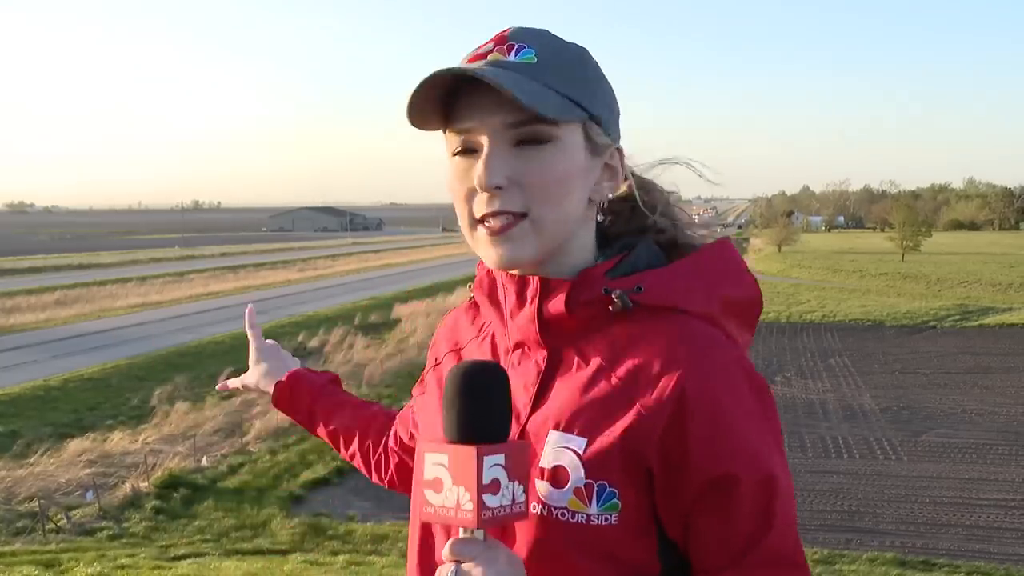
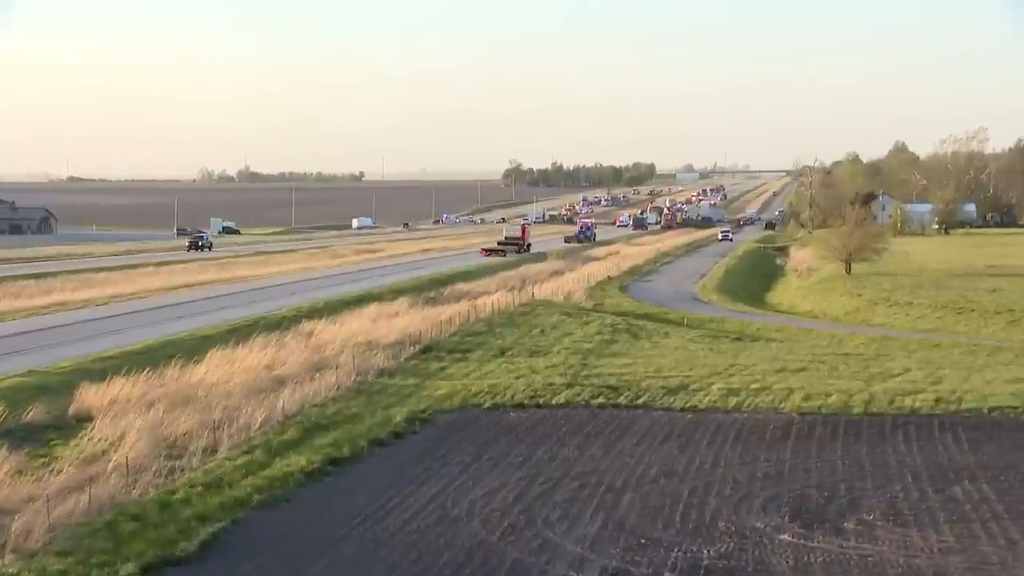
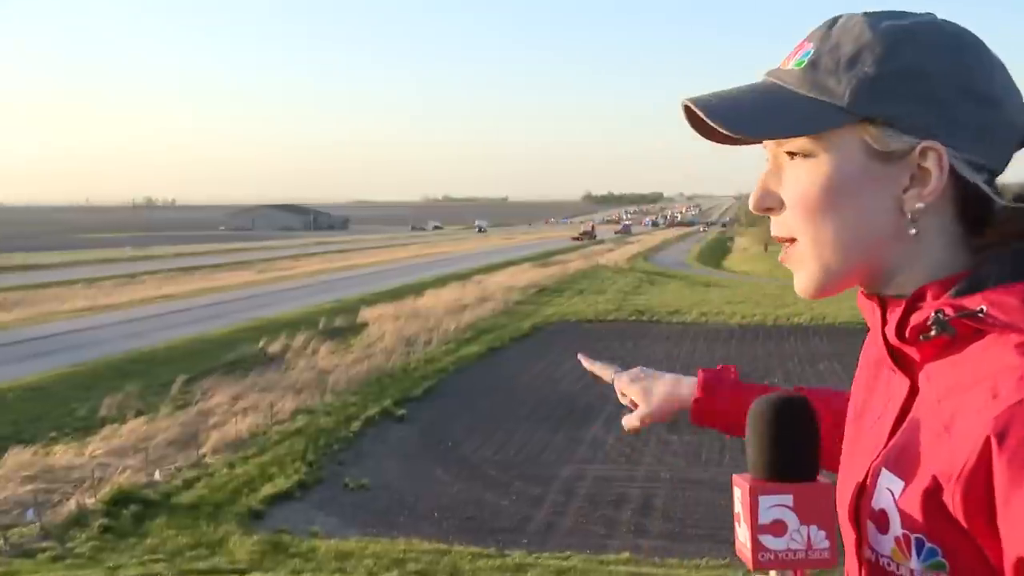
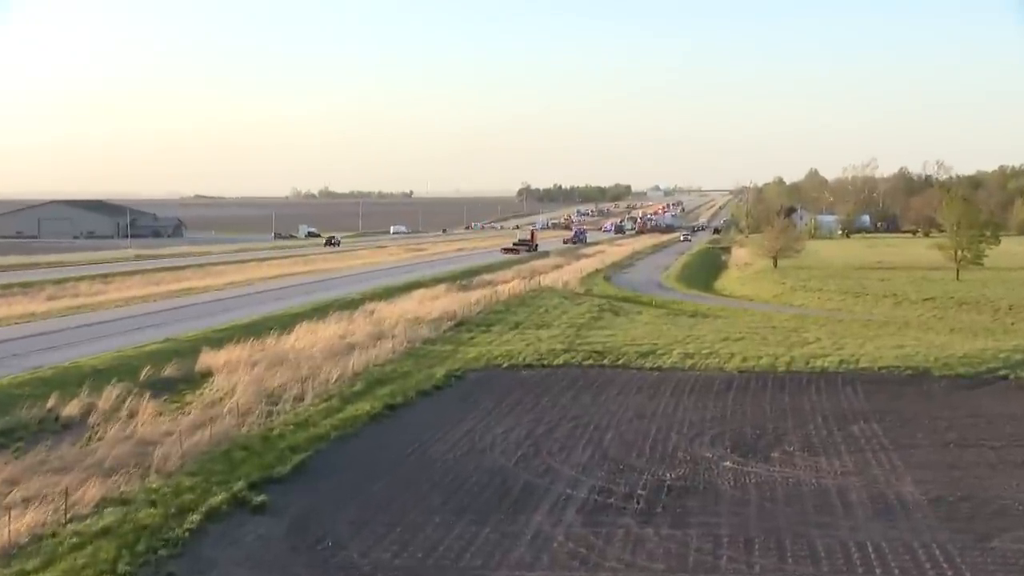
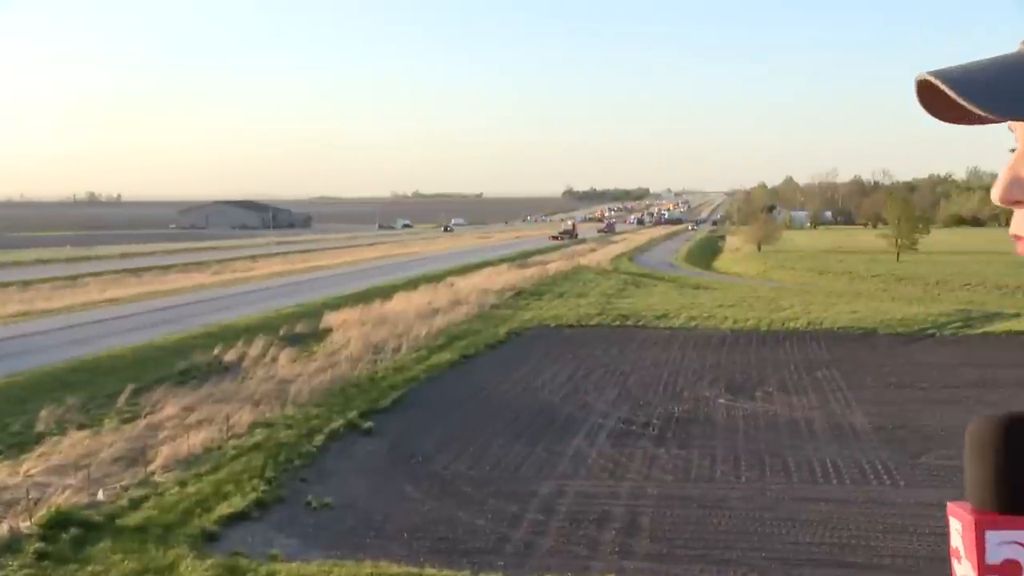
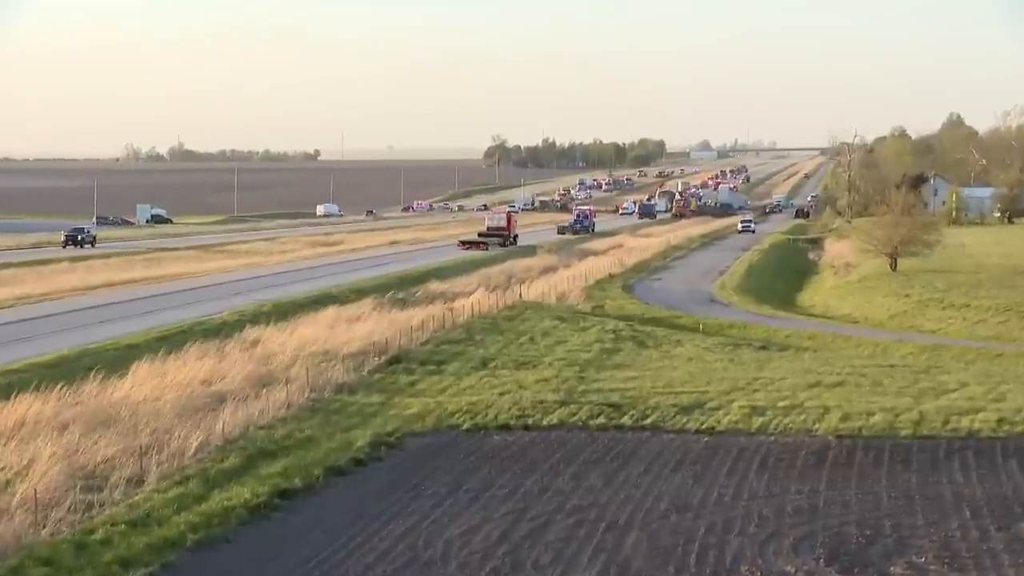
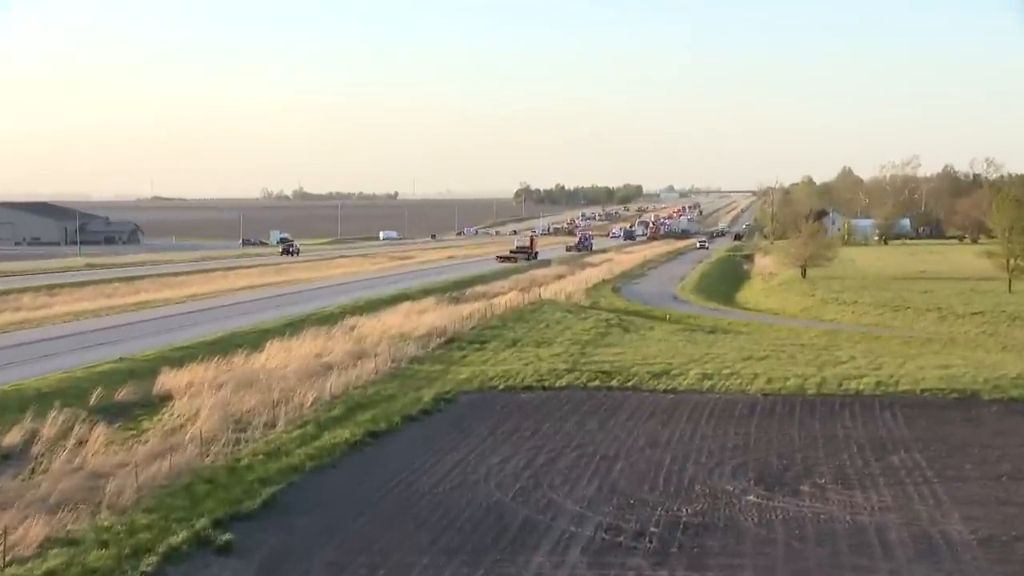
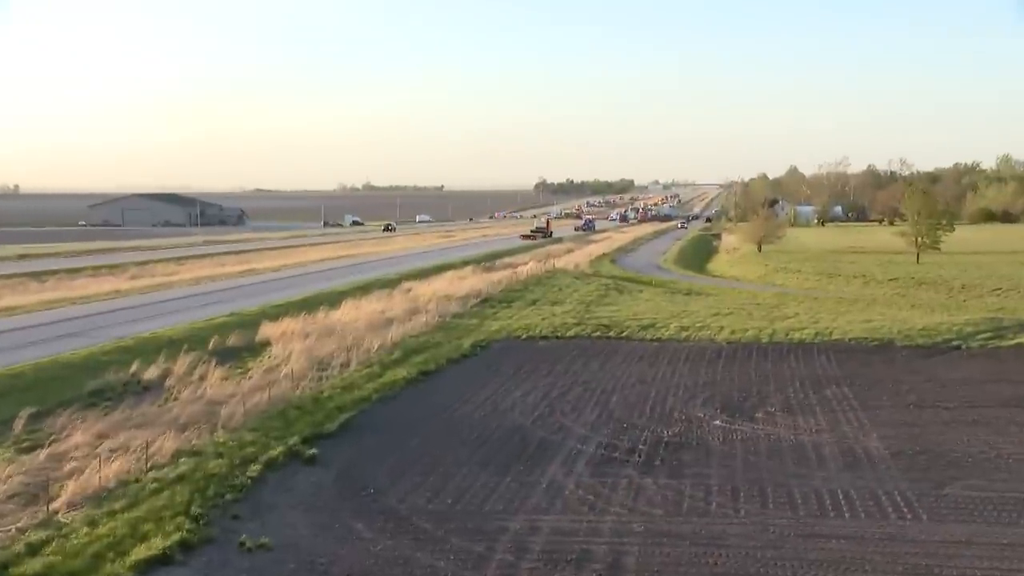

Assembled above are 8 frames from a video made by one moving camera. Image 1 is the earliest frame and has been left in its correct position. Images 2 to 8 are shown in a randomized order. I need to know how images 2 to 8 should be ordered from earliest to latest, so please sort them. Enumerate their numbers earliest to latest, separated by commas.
3, 5, 8, 4, 7, 2, 6
